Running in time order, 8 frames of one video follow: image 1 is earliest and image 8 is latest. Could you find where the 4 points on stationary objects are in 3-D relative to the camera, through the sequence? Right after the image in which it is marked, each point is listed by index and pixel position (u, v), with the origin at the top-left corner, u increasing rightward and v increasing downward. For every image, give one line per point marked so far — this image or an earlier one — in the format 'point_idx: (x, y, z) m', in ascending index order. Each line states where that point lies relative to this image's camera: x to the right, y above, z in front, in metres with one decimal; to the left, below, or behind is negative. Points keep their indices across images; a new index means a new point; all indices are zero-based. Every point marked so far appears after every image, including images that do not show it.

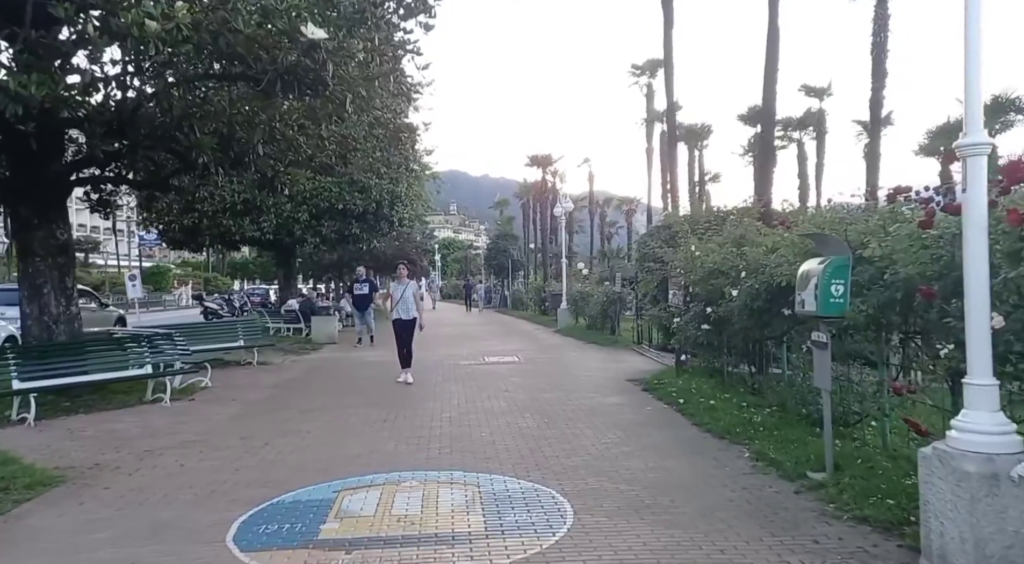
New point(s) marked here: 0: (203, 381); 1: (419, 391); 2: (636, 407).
0: (-5.0, -1.6, +12.6) m
1: (-1.5, -1.7, +12.3) m
2: (+1.7, -1.7, +10.6) m
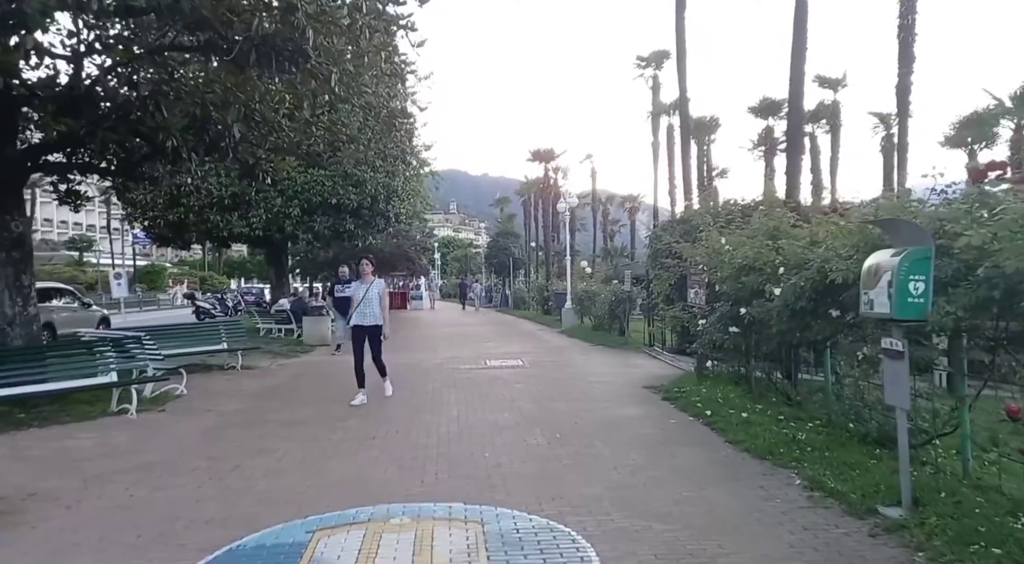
0: (-4.9, -1.6, +11.5) m
1: (-1.4, -1.7, +11.1) m
2: (+1.8, -1.7, +9.5) m
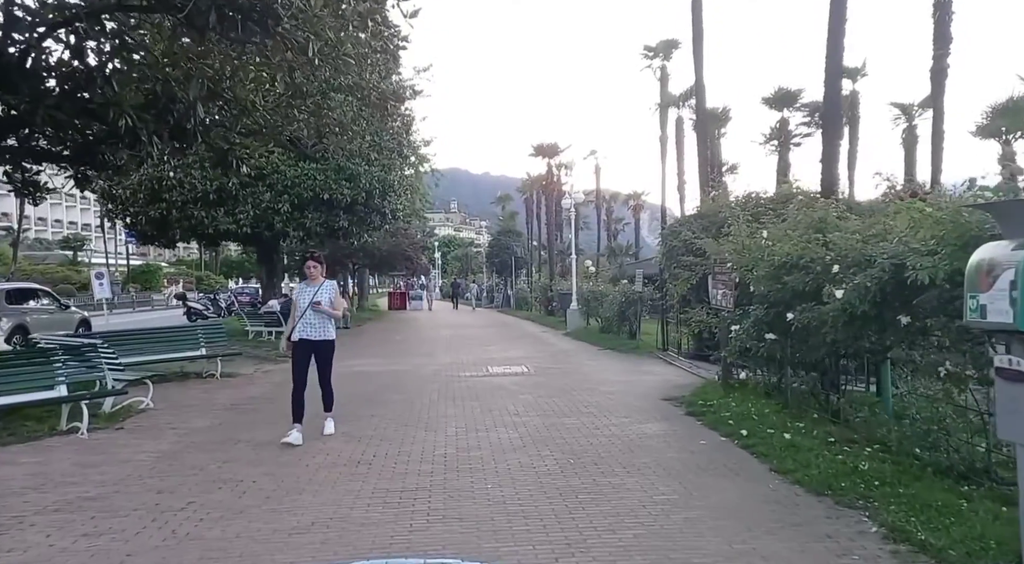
0: (-4.9, -1.6, +10.3) m
1: (-1.3, -1.7, +9.9) m
2: (+1.8, -1.7, +8.2) m
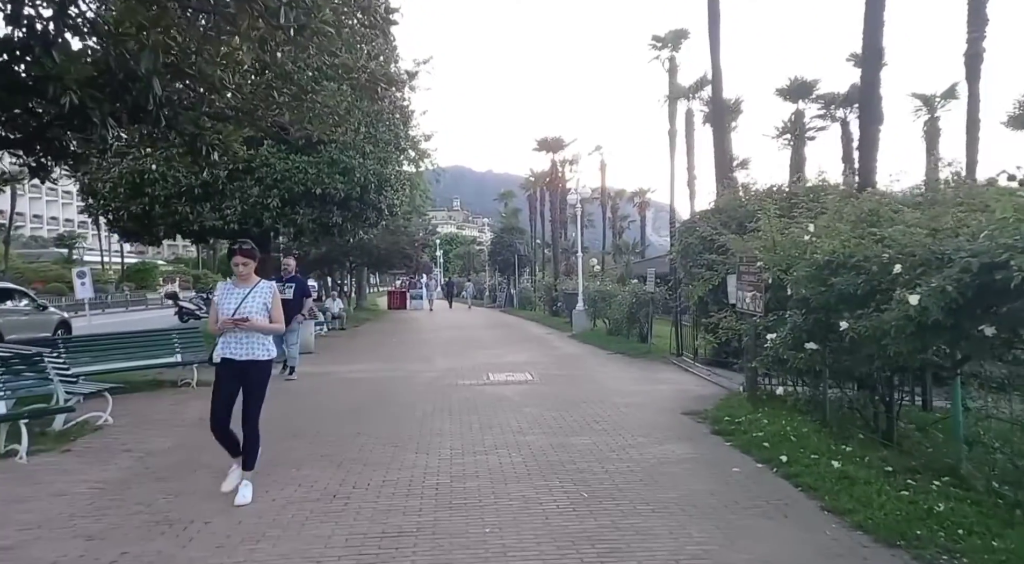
0: (-4.8, -1.6, +9.2) m
1: (-1.3, -1.7, +8.8) m
2: (+1.8, -1.7, +7.1) m
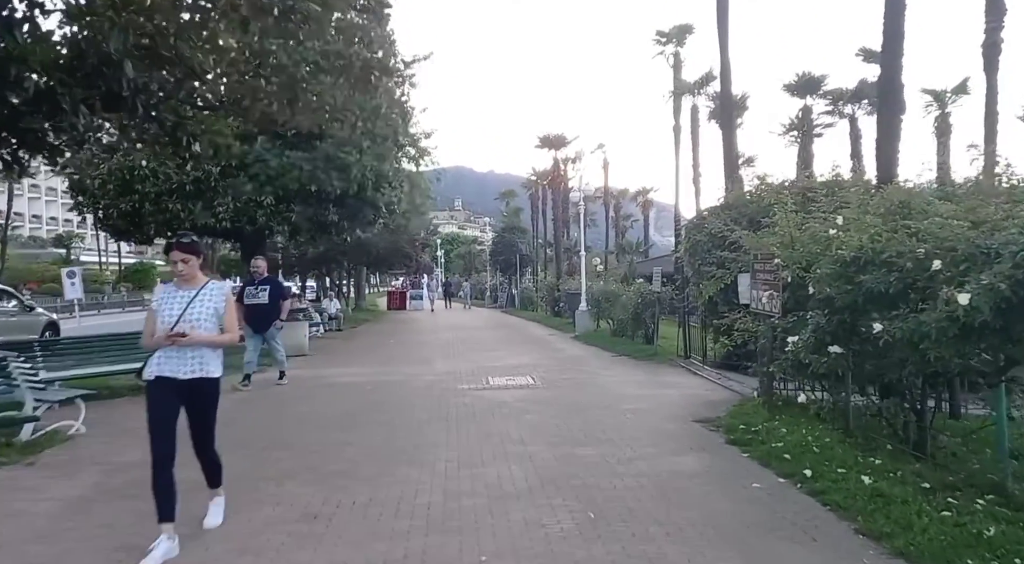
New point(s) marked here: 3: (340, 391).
0: (-4.8, -1.6, +8.6) m
1: (-1.3, -1.7, +8.2) m
2: (+1.8, -1.7, +6.5) m
3: (-2.8, -1.7, +12.5) m
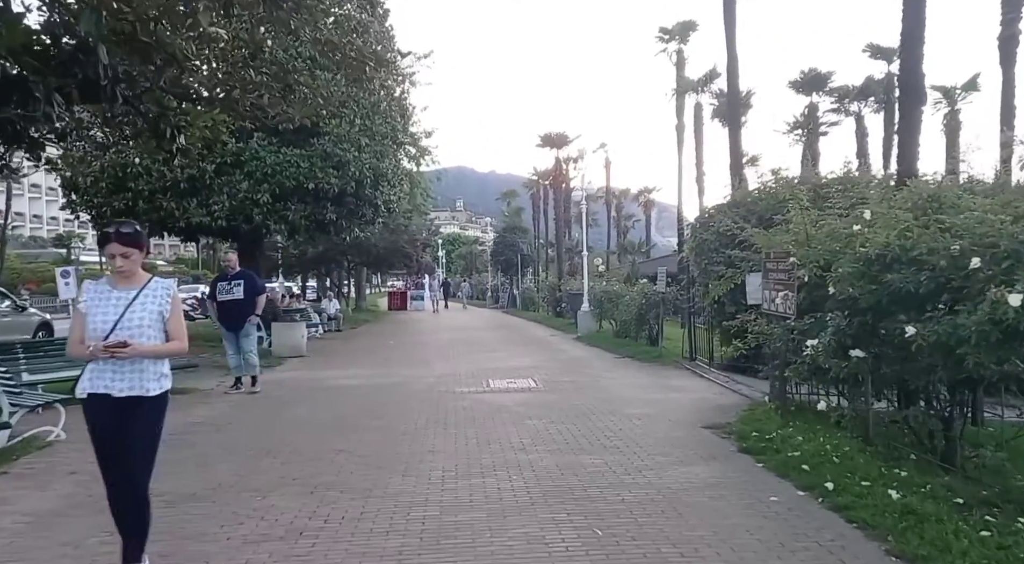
0: (-4.8, -1.6, +8.2) m
1: (-1.3, -1.7, +7.8) m
2: (+1.8, -1.7, +6.1) m
3: (-2.7, -1.7, +12.1) m
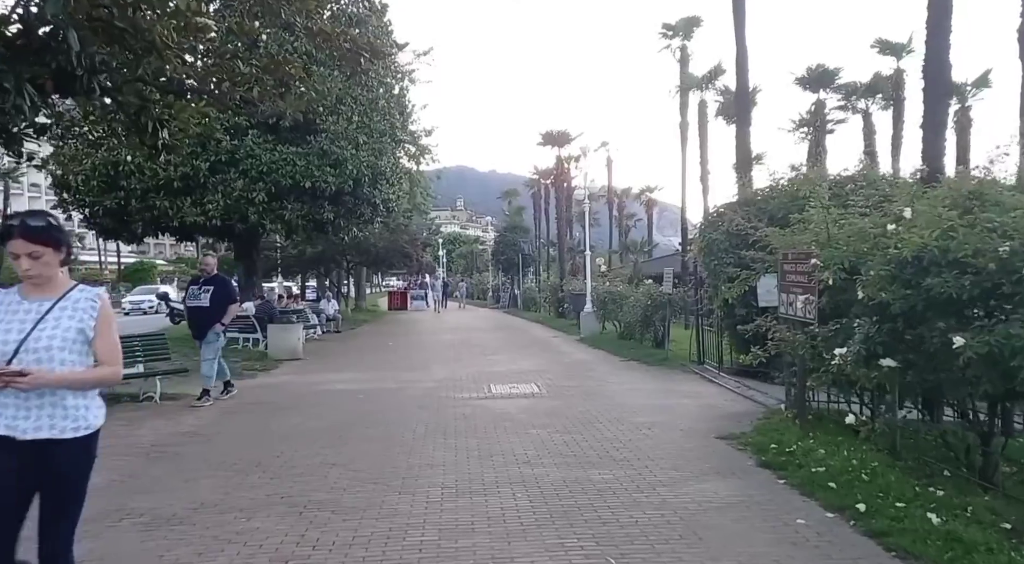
0: (-4.8, -1.6, +7.7) m
1: (-1.2, -1.7, +7.3) m
2: (+1.9, -1.7, +5.6) m
3: (-2.7, -1.8, +11.6) m
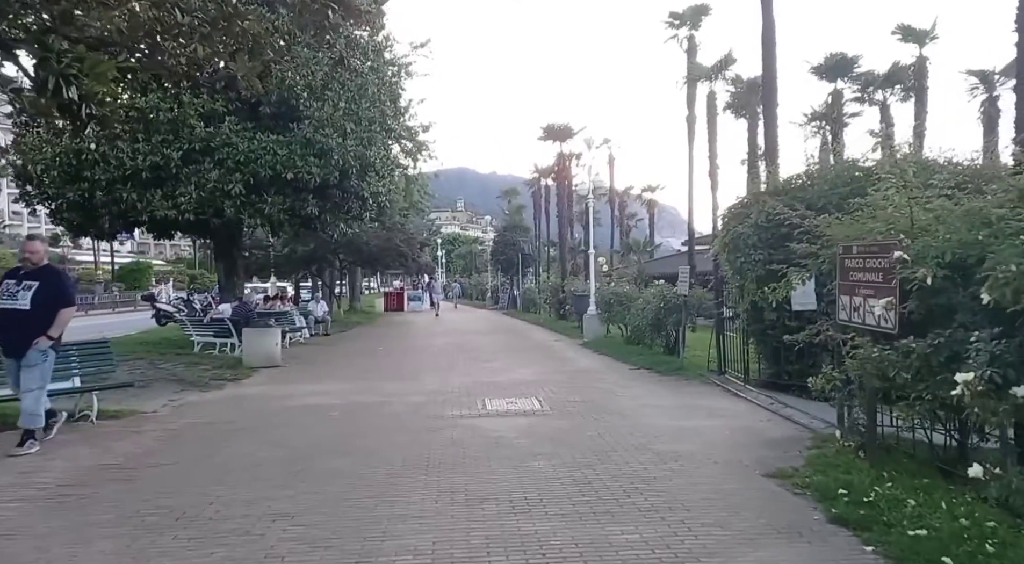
0: (-4.8, -1.6, +6.1) m
1: (-1.3, -1.7, +5.7) m
2: (+1.9, -1.7, +4.0) m
3: (-2.7, -1.7, +10.0) m
